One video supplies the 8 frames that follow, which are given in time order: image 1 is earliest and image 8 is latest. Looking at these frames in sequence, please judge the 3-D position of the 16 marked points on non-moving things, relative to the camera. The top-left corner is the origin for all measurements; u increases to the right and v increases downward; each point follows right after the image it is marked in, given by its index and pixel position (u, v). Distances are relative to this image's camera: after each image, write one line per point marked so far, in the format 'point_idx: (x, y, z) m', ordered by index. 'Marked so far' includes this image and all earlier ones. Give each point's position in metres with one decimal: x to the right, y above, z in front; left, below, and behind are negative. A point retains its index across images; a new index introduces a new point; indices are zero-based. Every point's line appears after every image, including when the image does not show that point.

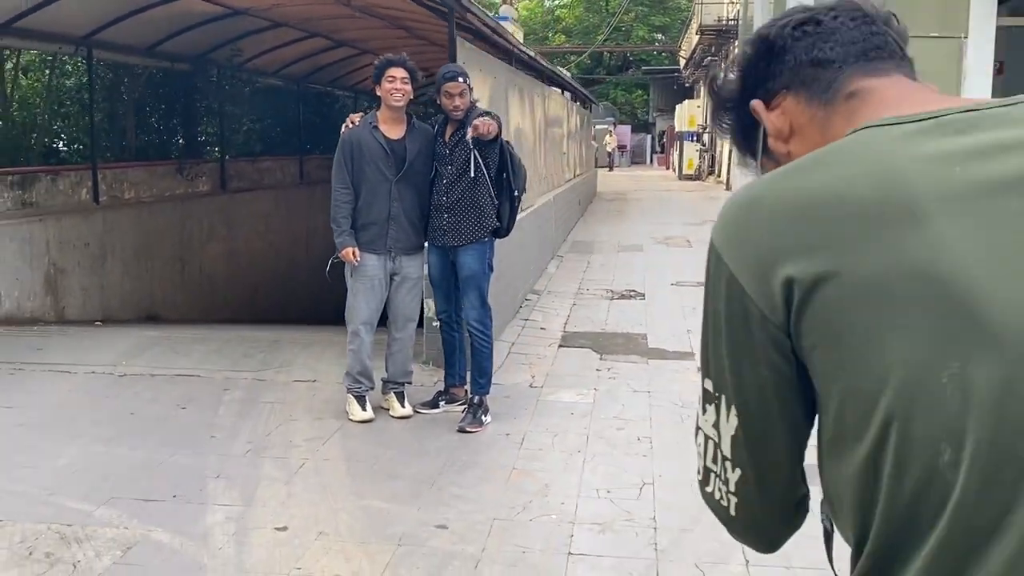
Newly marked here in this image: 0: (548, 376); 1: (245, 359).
0: (+0.2, -0.5, +6.0) m
1: (-1.6, -0.4, +6.2) m
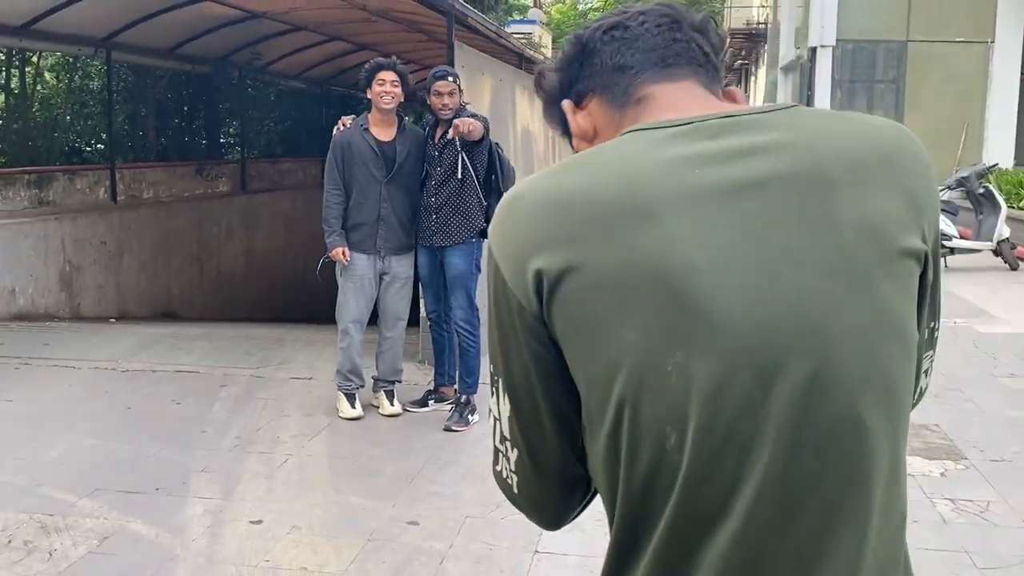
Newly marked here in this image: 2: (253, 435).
0: (+0.2, -0.5, +6.1) m
1: (-1.6, -0.4, +6.3) m
2: (-1.2, -0.7, +4.7) m
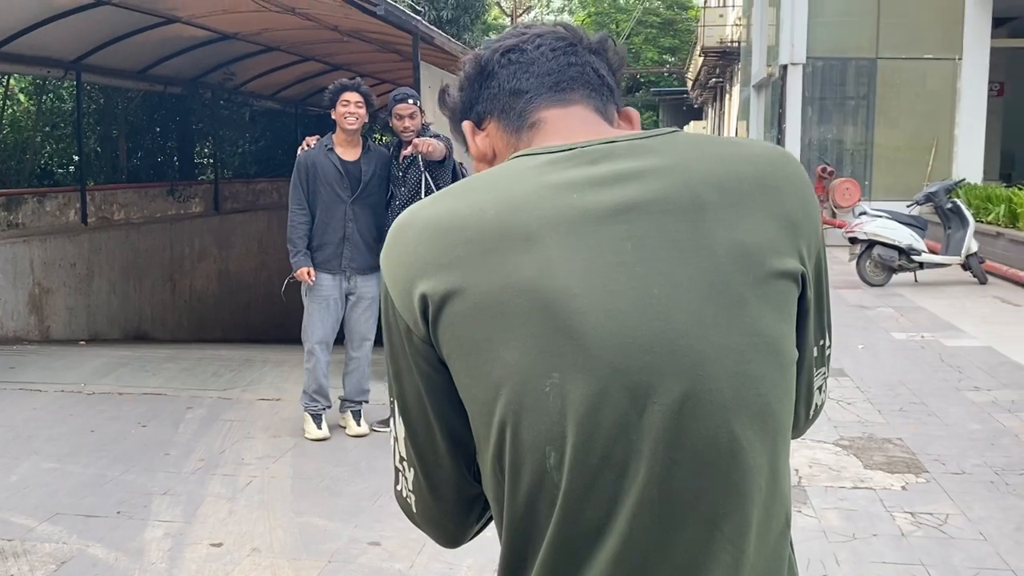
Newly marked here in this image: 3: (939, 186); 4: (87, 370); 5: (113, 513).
0: (0.0, -0.6, +6.1) m
1: (-1.8, -0.5, +6.3) m
2: (-1.3, -0.8, +4.7) m
3: (+3.7, +0.9, +9.2) m
4: (-2.5, -0.5, +6.2) m
5: (-1.4, -0.8, +3.8) m
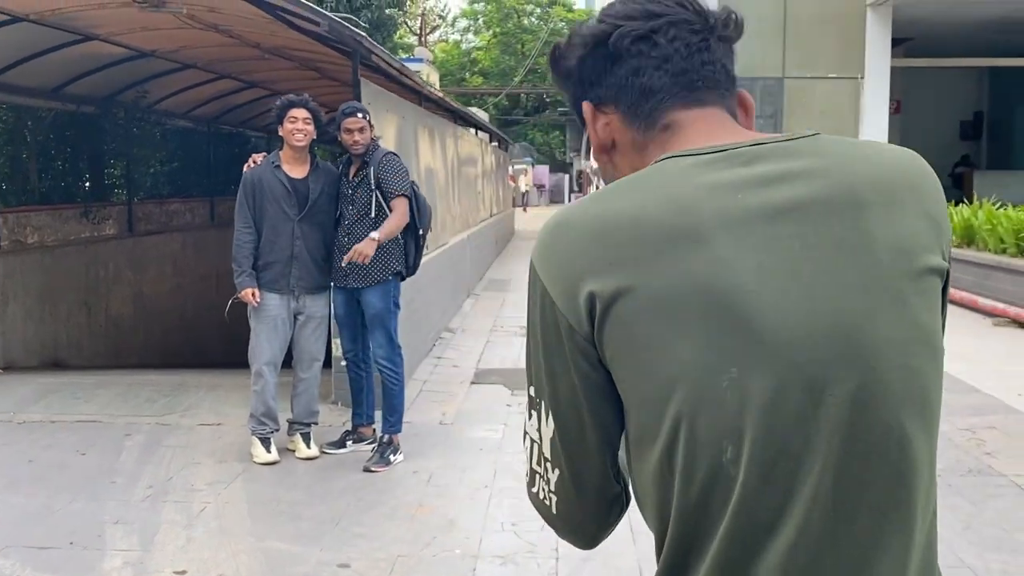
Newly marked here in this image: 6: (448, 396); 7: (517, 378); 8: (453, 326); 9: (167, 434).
0: (-0.3, -0.7, +6.1) m
1: (-2.1, -0.7, +6.1) m
2: (-1.5, -0.8, +4.6) m
3: (+3.1, +0.8, +9.6) m
4: (-2.8, -0.6, +6.0) m
5: (-1.5, -0.9, +3.6) m
6: (-0.4, -0.7, +6.5) m
7: (0.0, -0.6, +7.1) m
8: (-0.5, -0.3, +9.5) m
9: (-1.8, -0.8, +5.5) m
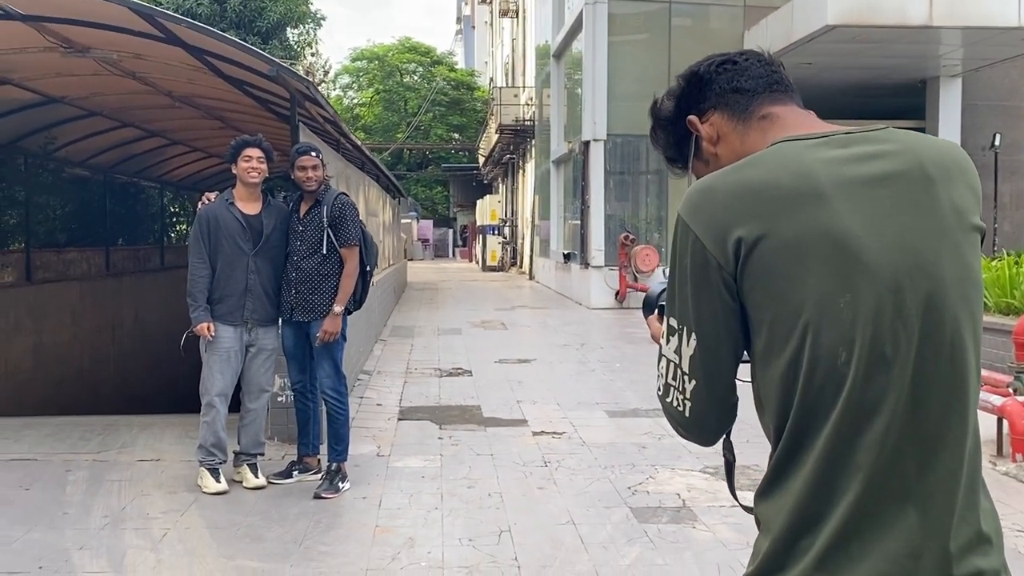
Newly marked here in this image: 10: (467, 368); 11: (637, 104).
0: (-0.7, -0.9, +6.3) m
1: (-2.5, -0.9, +6.1) m
2: (-1.7, -1.0, +4.7) m
3: (+2.3, +0.4, +10.2) m
4: (-3.2, -0.8, +5.9) m
5: (-1.6, -1.0, +3.7) m
6: (-0.8, -0.9, +6.7) m
7: (-0.5, -0.9, +7.4) m
8: (-1.3, -0.7, +9.6) m
9: (-2.1, -0.9, +5.5) m
10: (-0.4, -0.7, +9.7) m
11: (+1.9, +2.8, +16.3) m
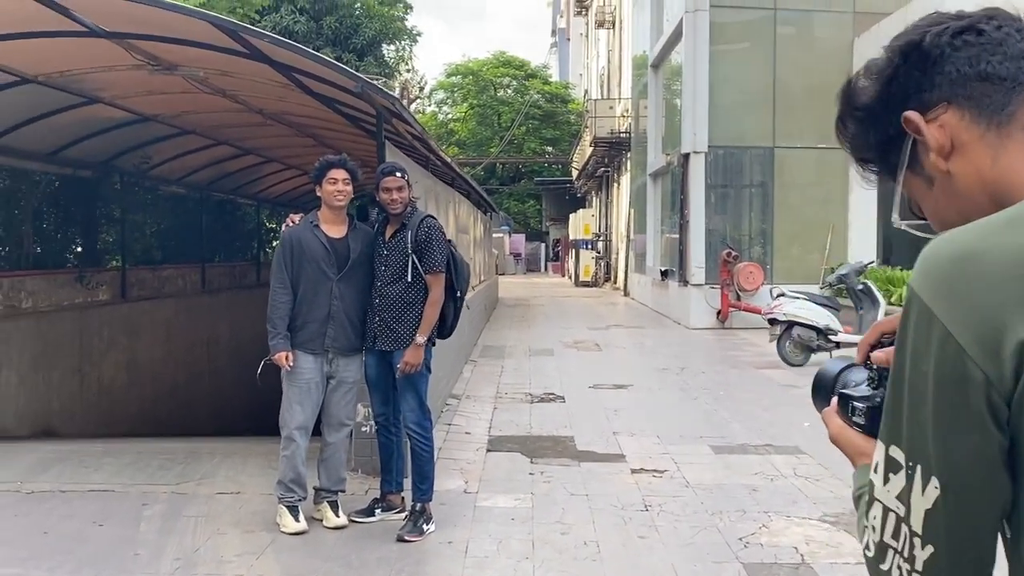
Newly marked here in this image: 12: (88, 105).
0: (-0.2, -1.1, +5.9) m
1: (-2.0, -1.0, +5.9) m
2: (-1.3, -1.1, +4.4) m
3: (+3.1, +0.2, +9.6) m
4: (-2.7, -1.0, +5.8) m
5: (-1.3, -1.1, +3.4) m
6: (-0.3, -1.1, +6.3) m
7: (+0.1, -1.0, +7.0) m
8: (-0.5, -0.9, +9.3) m
9: (-1.6, -1.1, +5.3) m
10: (+0.4, -0.9, +9.3) m
11: (+3.4, +2.6, +15.7) m
12: (-3.5, +1.5, +8.8) m
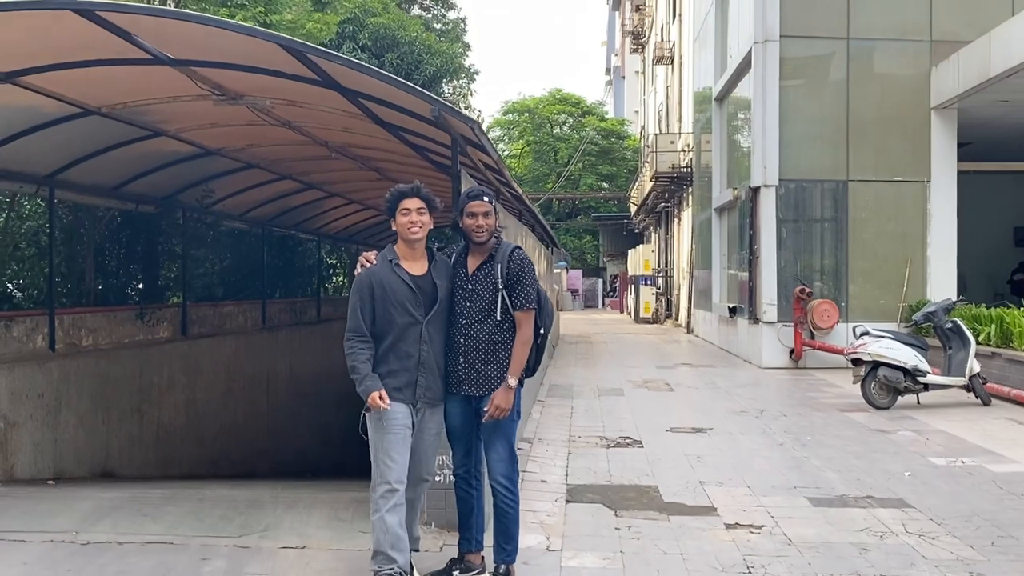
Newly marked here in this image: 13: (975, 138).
0: (+0.3, -1.3, +5.4) m
1: (-1.5, -1.2, +5.6) m
2: (-1.0, -1.3, +4.0) m
3: (+3.8, -0.2, +9.0) m
4: (-2.3, -1.2, +5.5) m
5: (-1.0, -1.2, +3.0) m
6: (+0.2, -1.3, +5.9) m
7: (+0.6, -1.3, +6.5) m
8: (+0.1, -1.2, +8.9) m
9: (-1.2, -1.3, +4.9) m
10: (+1.0, -1.2, +8.8) m
11: (+4.3, +2.0, +15.2) m
12: (-2.9, +1.2, +8.6) m
13: (+7.6, +2.5, +17.3) m
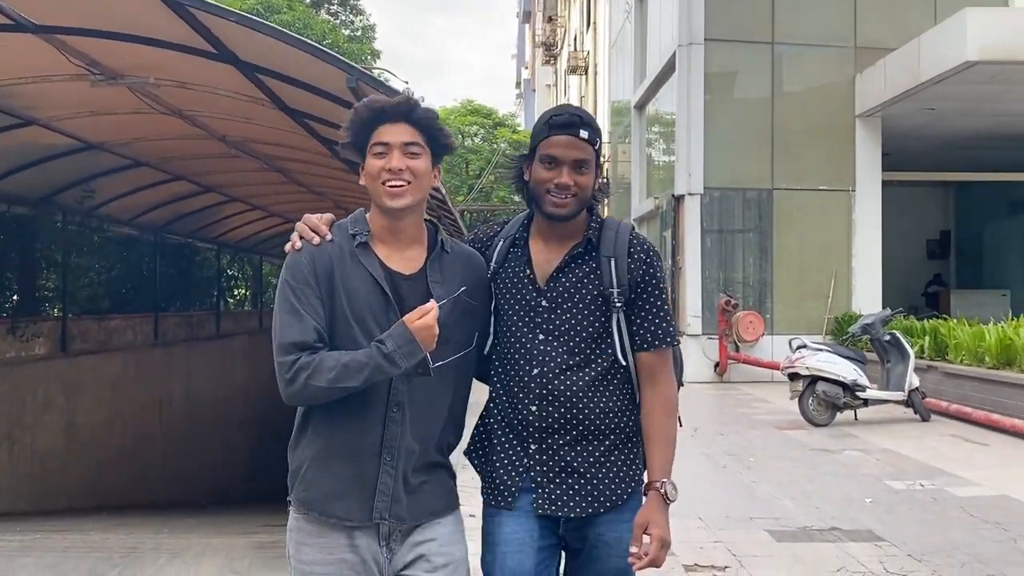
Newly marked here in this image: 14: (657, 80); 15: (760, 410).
0: (0.0, -1.3, +4.6) m
1: (-1.8, -1.3, +4.6) m
2: (-1.1, -1.3, +3.1) m
3: (+3.1, -0.2, +8.5) m
4: (-2.6, -1.2, +4.4) m
5: (-1.1, -1.2, +2.1) m
6: (-0.1, -1.3, +5.1) m
7: (+0.2, -1.3, +5.7) m
8: (-0.5, -1.3, +8.1) m
9: (-1.5, -1.3, +4.0) m
10: (+0.4, -1.3, +8.0) m
11: (+3.1, +1.8, +14.7) m
12: (-3.5, +1.1, +7.6) m
13: (+6.2, +2.3, +17.1) m
14: (+2.4, +3.4, +17.2) m
15: (+2.7, -1.3, +11.6) m
